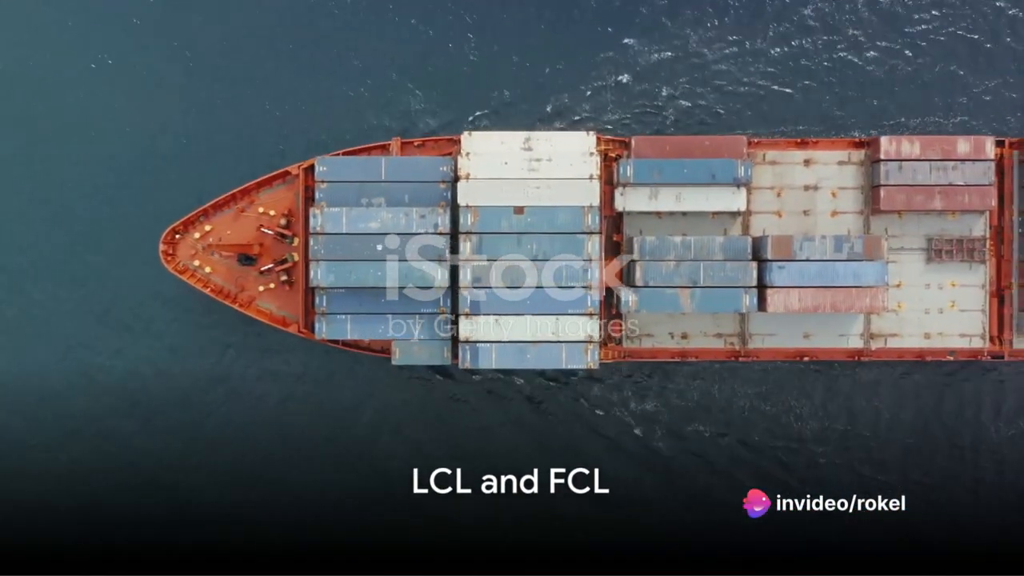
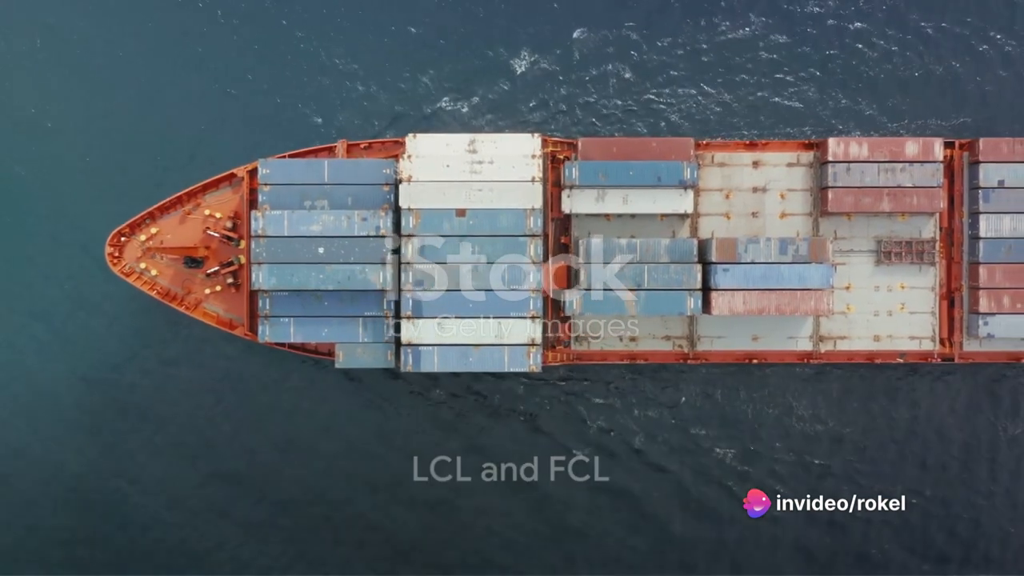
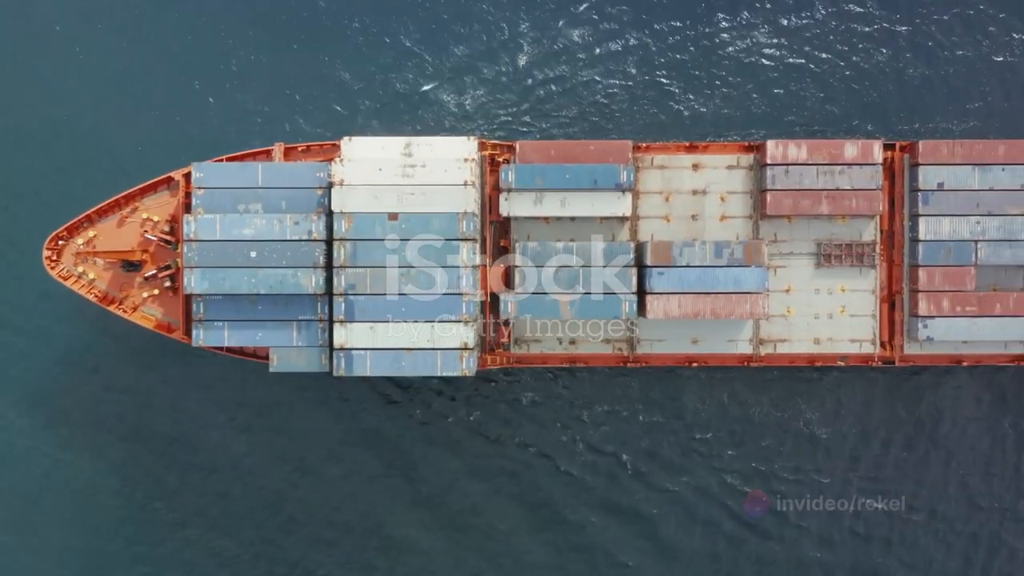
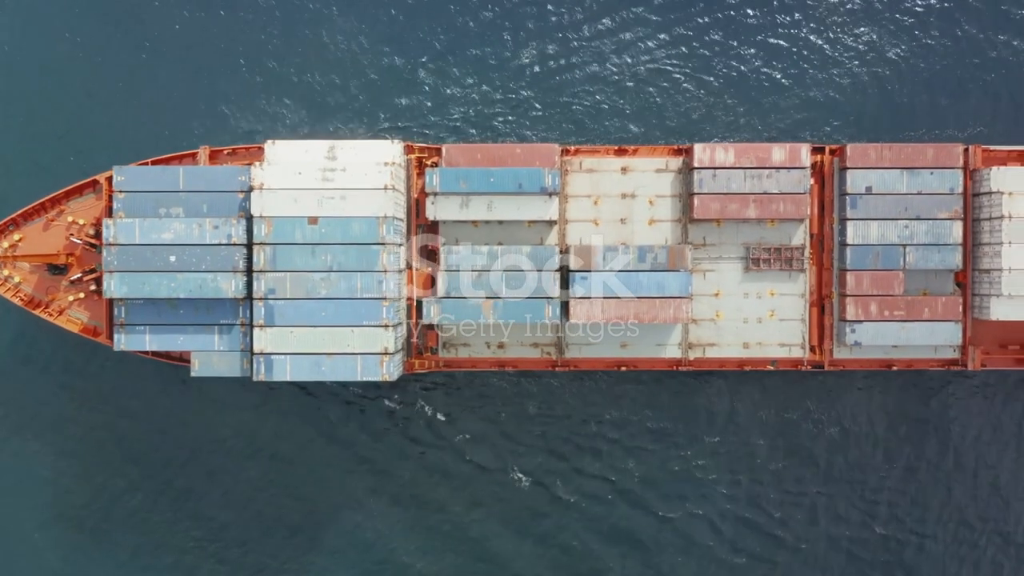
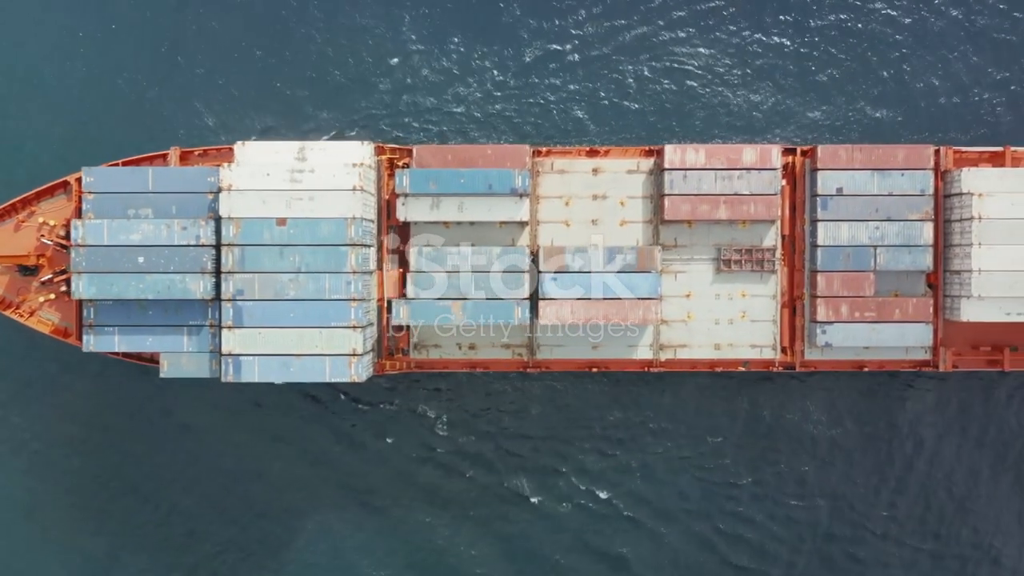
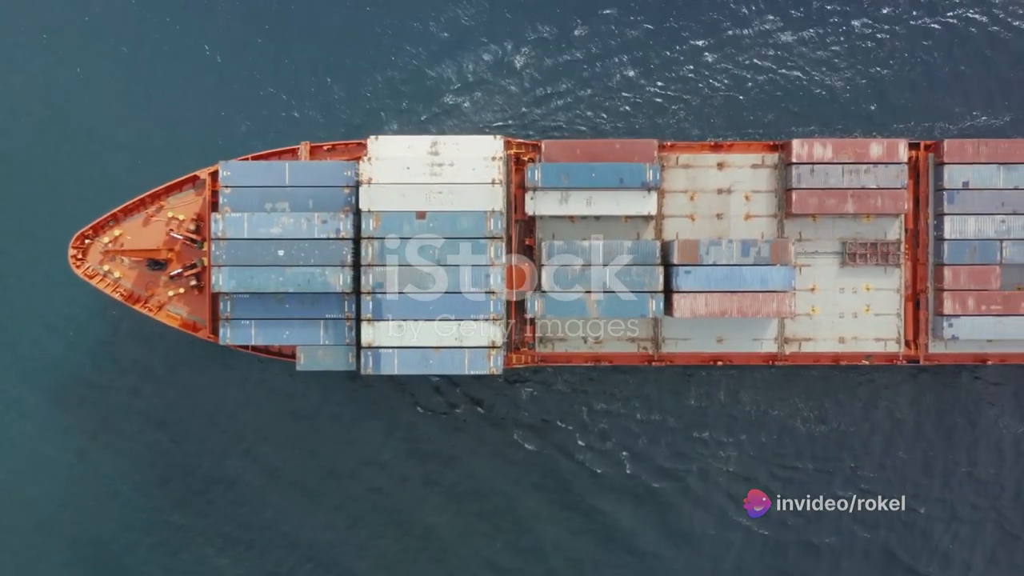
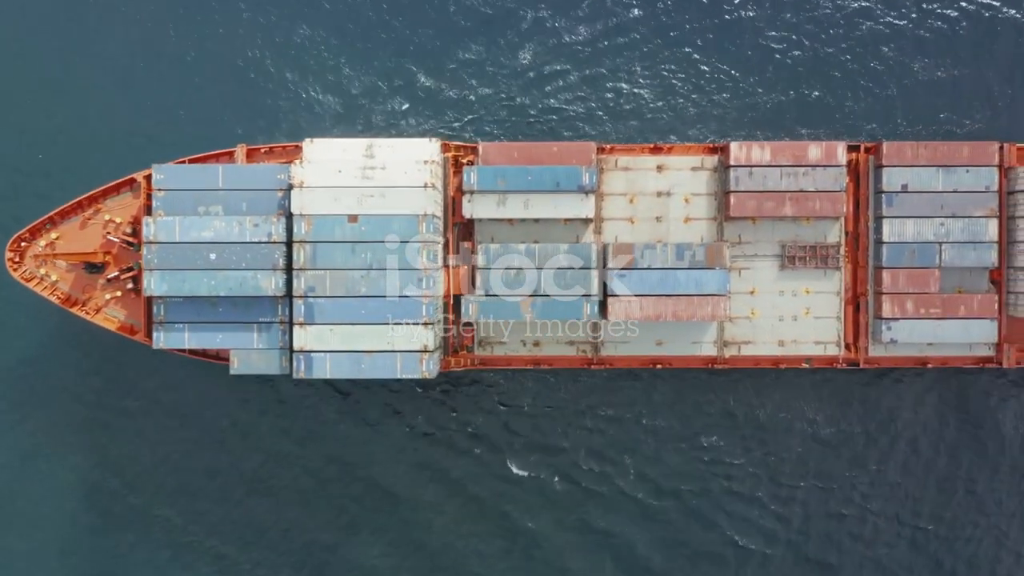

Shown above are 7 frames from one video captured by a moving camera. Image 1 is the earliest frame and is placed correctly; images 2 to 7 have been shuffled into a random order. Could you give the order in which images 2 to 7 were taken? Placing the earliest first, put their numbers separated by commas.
2, 6, 3, 7, 4, 5
